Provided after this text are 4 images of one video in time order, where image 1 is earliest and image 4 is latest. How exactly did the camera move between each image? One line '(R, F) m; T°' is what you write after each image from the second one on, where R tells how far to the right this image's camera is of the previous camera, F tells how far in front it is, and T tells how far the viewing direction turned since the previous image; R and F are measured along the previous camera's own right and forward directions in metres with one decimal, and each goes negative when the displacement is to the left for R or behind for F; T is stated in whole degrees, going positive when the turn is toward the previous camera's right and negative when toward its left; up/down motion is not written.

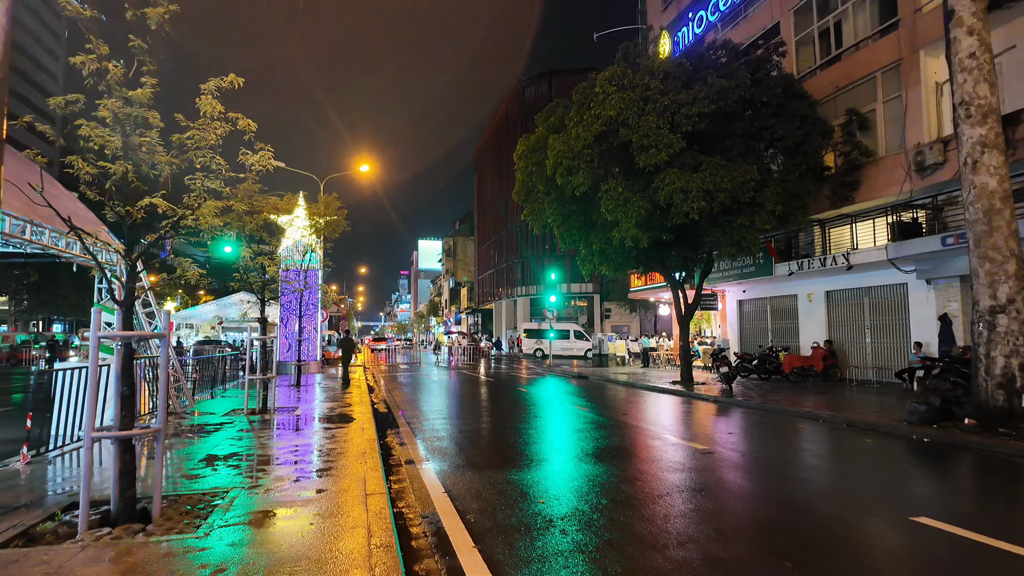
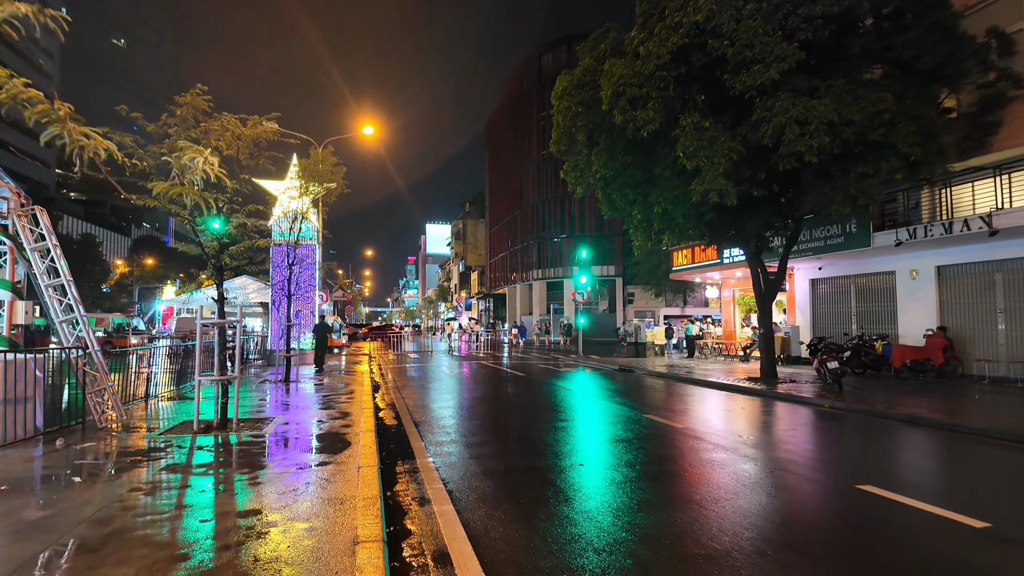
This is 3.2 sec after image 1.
(-0.8, +3.5) m; -1°
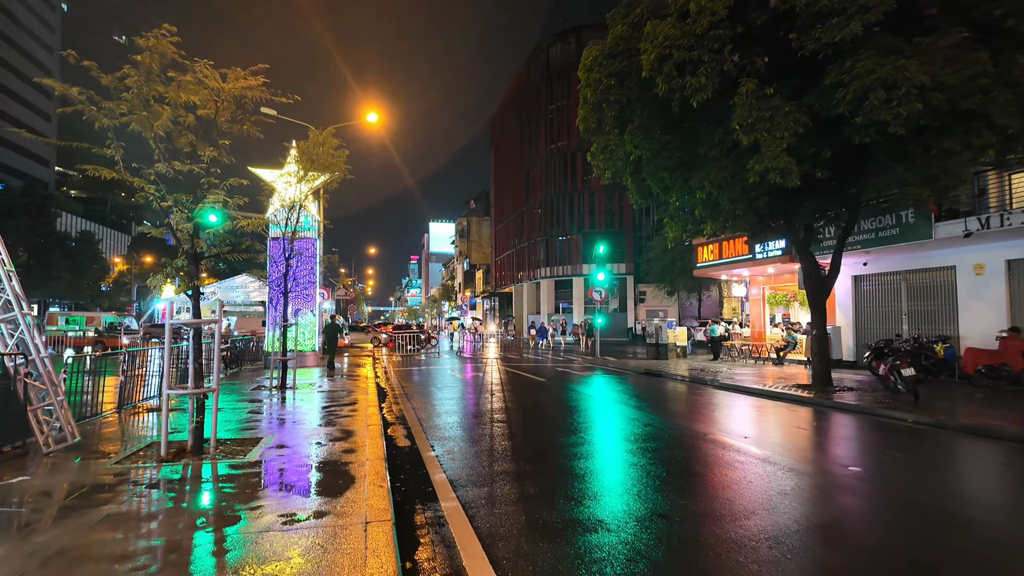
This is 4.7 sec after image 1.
(-0.4, +1.5) m; 0°
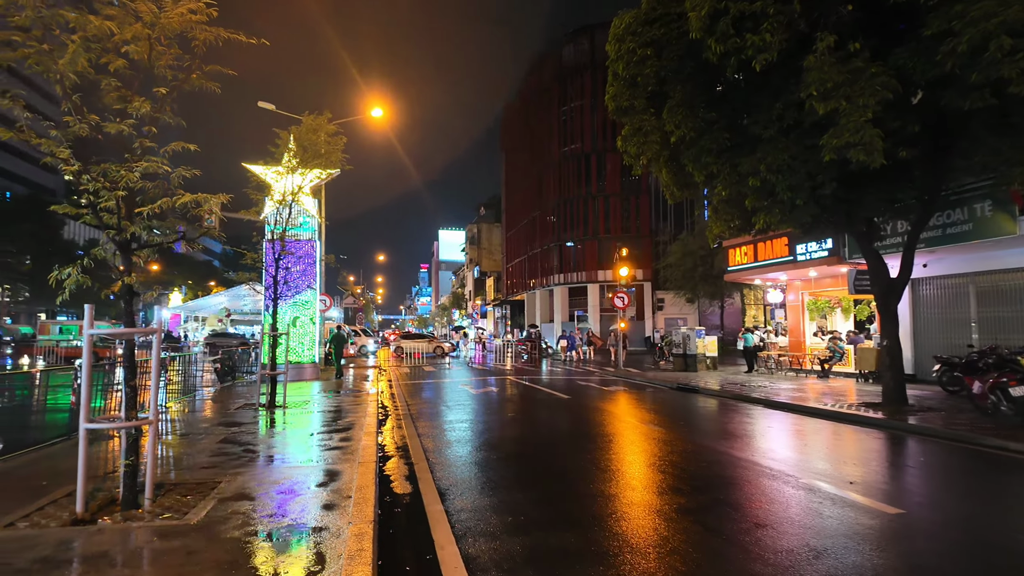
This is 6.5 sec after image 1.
(-0.2, +1.7) m; -1°
